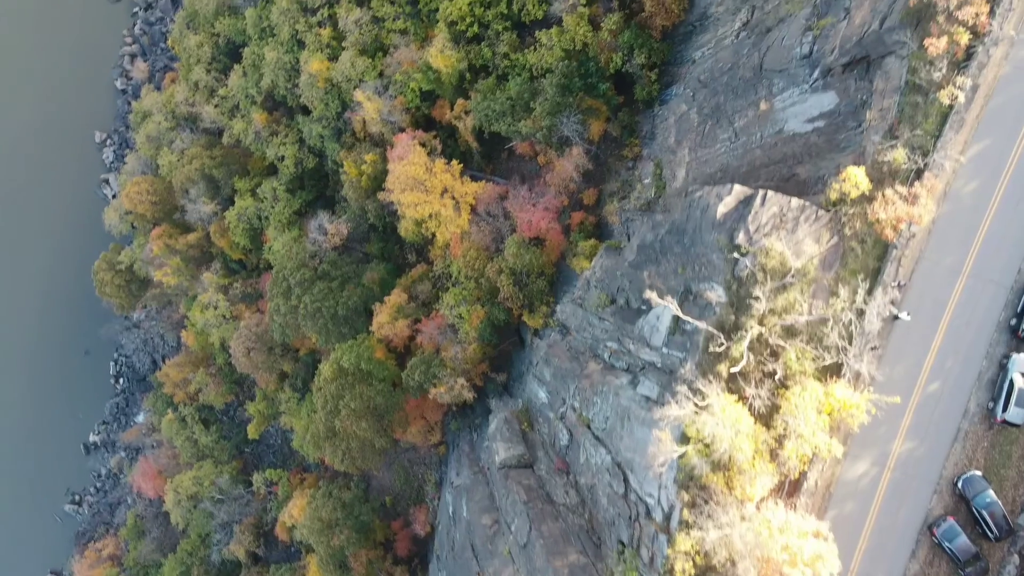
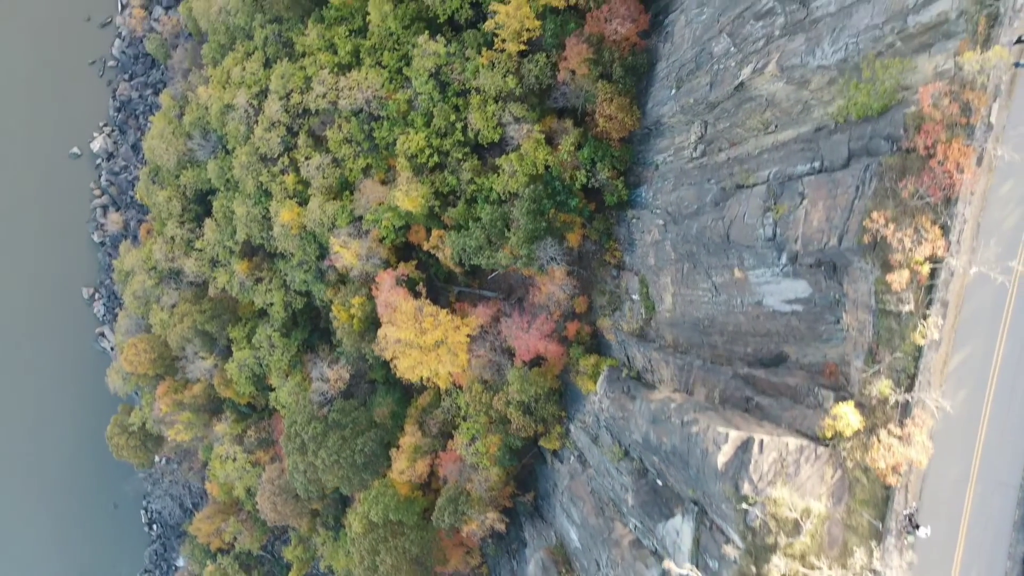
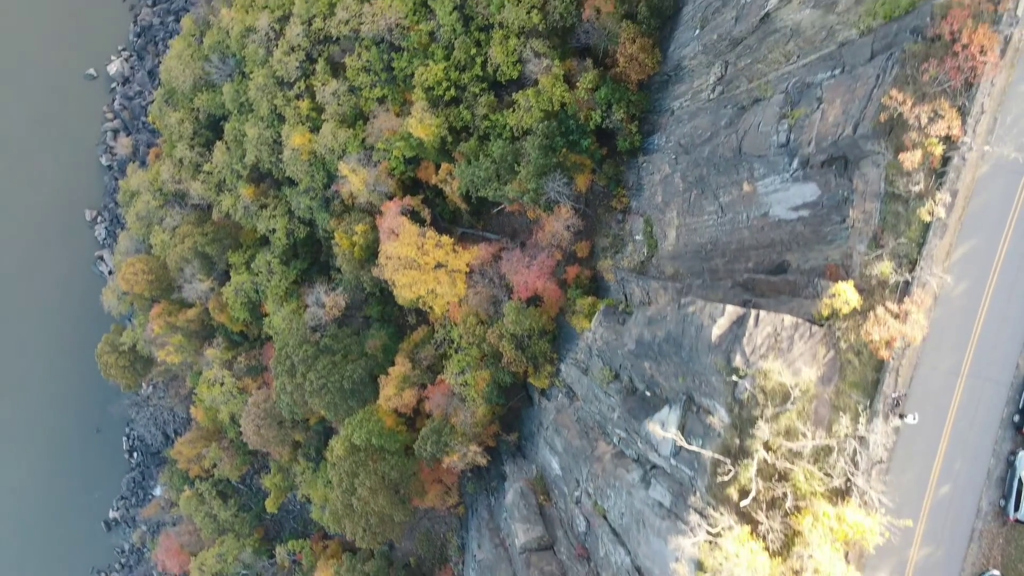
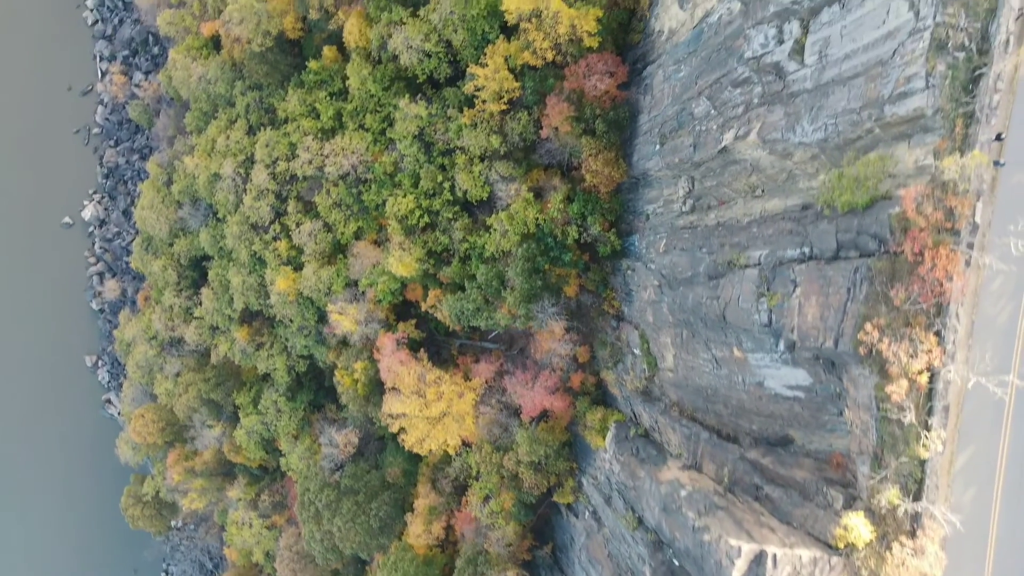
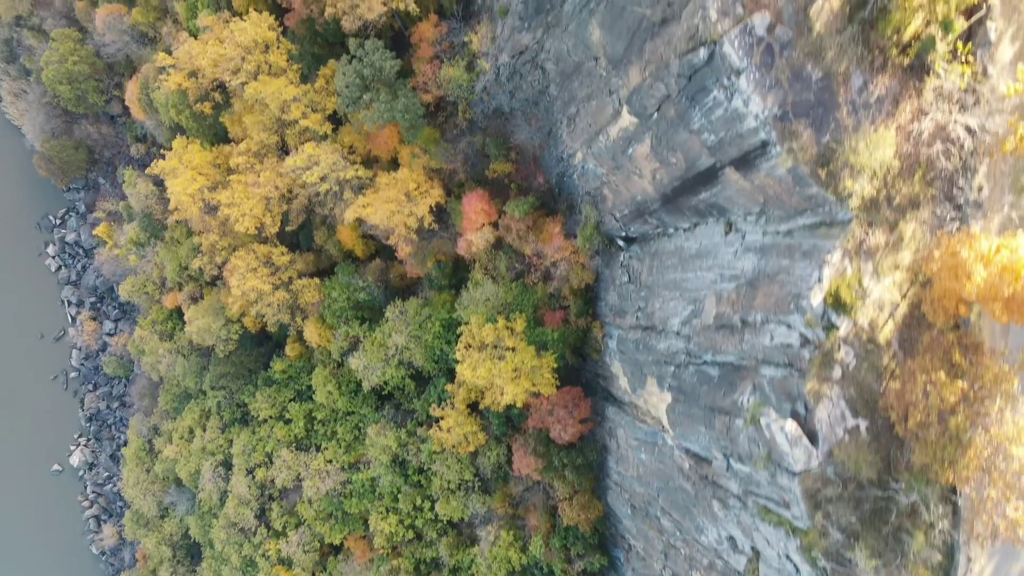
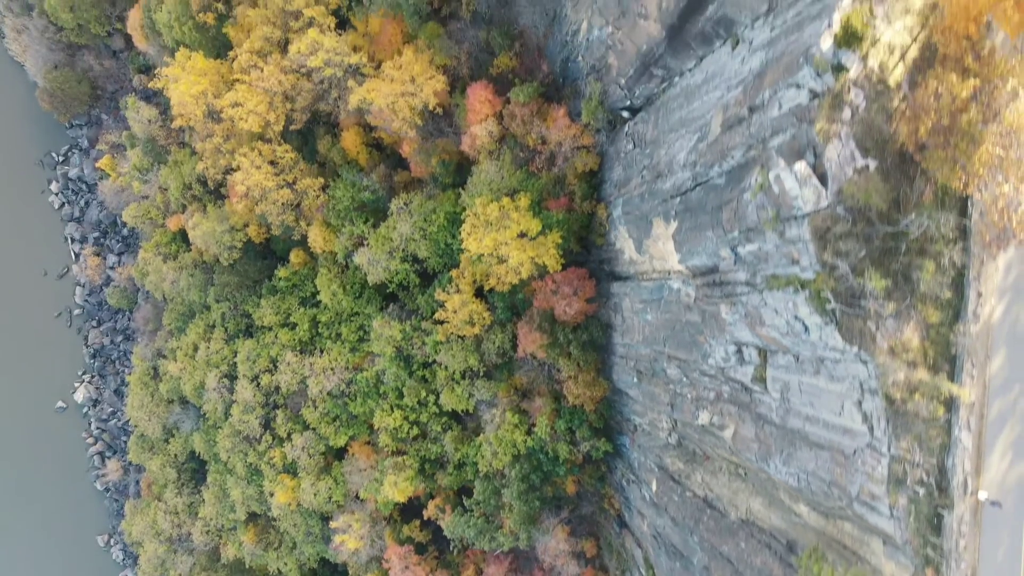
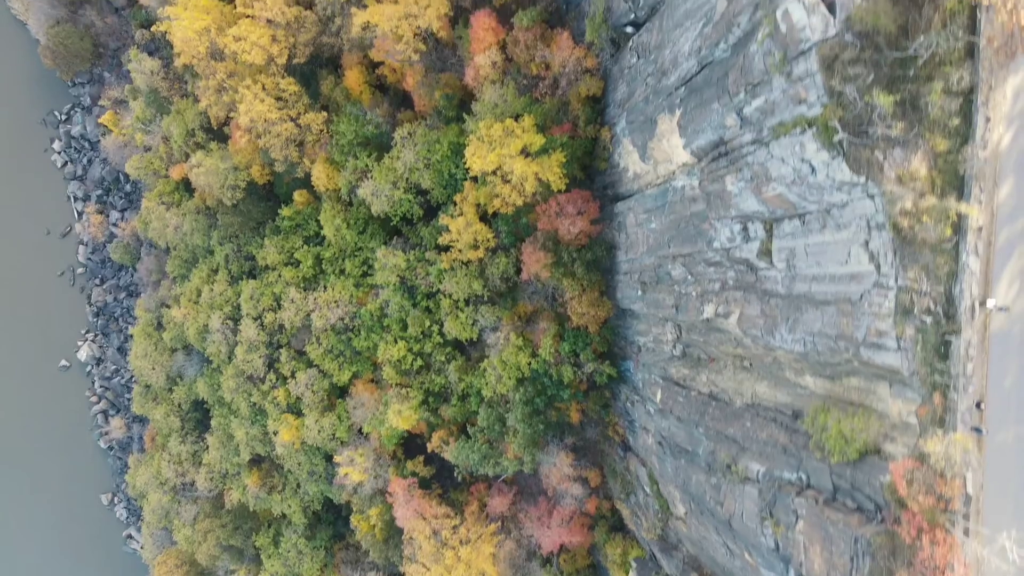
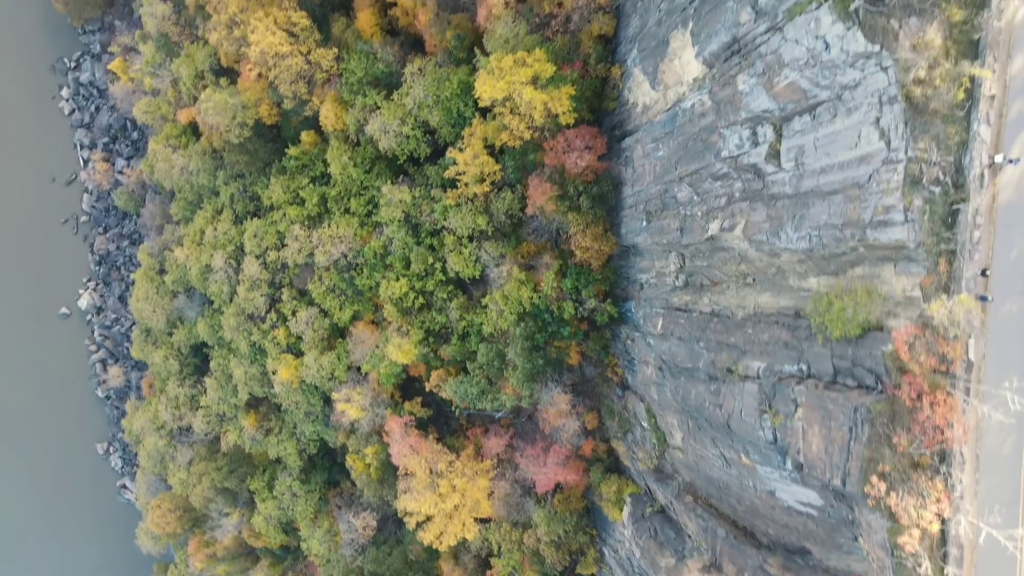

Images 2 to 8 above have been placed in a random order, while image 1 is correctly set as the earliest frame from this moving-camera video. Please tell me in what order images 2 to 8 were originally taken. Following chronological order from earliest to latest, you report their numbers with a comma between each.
3, 2, 4, 8, 7, 6, 5
